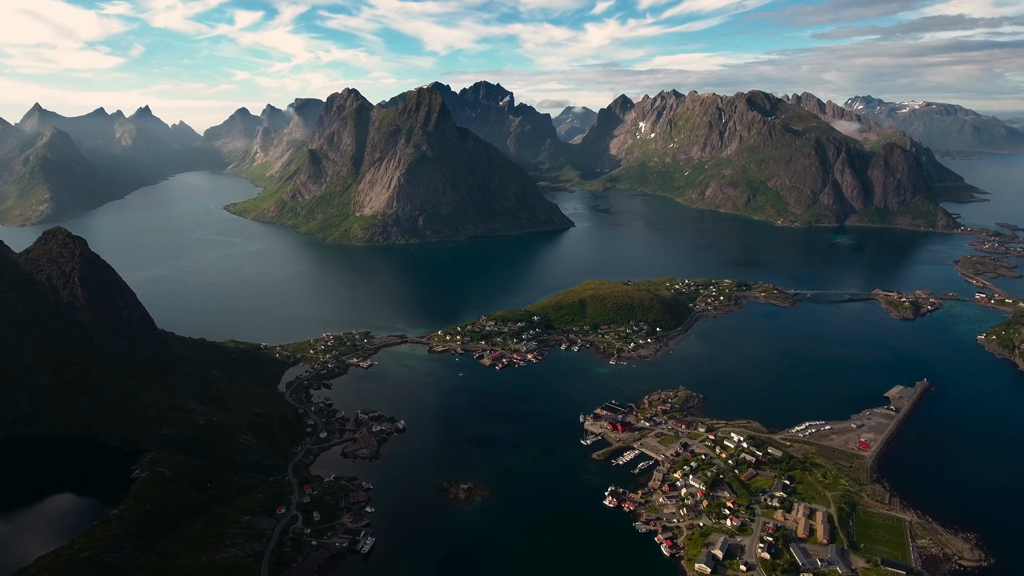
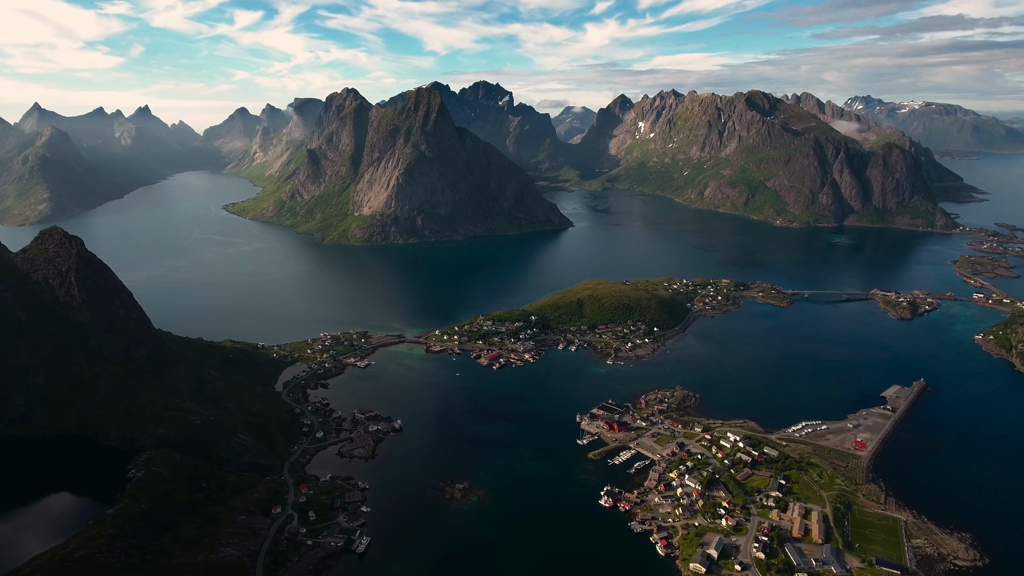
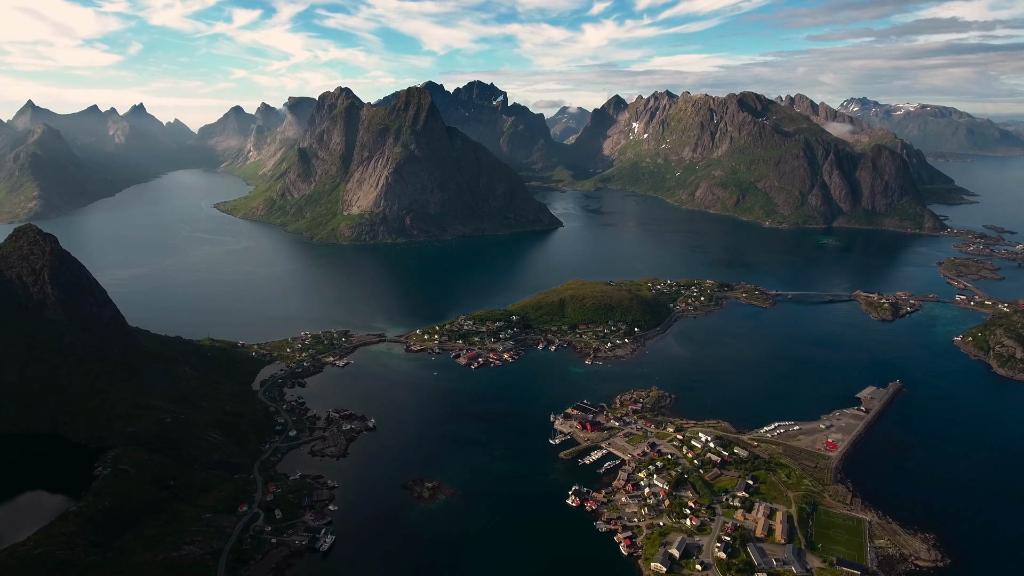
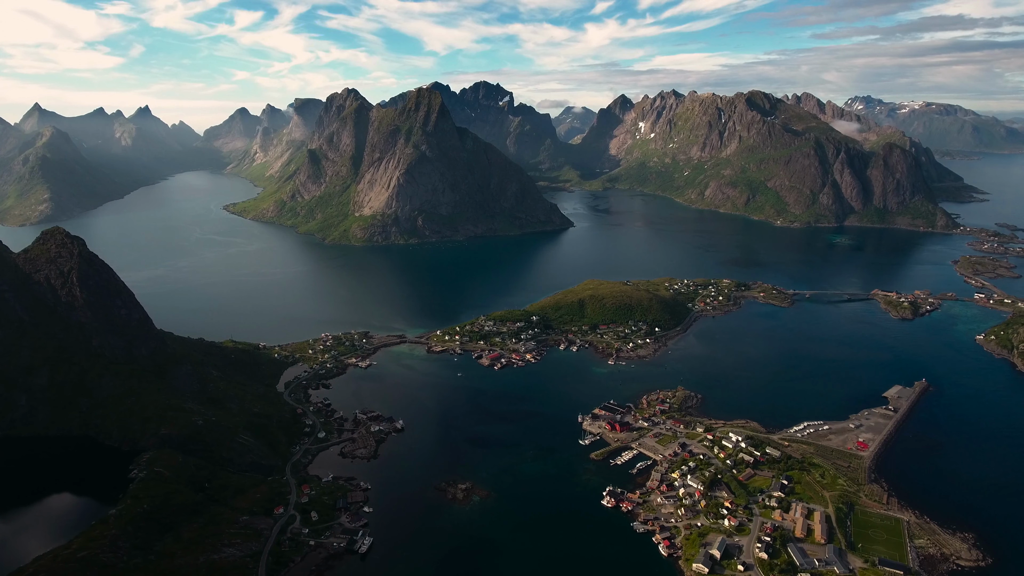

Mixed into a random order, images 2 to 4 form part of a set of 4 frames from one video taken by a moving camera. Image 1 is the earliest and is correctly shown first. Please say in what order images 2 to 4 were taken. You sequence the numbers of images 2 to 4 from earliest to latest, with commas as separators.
4, 2, 3
